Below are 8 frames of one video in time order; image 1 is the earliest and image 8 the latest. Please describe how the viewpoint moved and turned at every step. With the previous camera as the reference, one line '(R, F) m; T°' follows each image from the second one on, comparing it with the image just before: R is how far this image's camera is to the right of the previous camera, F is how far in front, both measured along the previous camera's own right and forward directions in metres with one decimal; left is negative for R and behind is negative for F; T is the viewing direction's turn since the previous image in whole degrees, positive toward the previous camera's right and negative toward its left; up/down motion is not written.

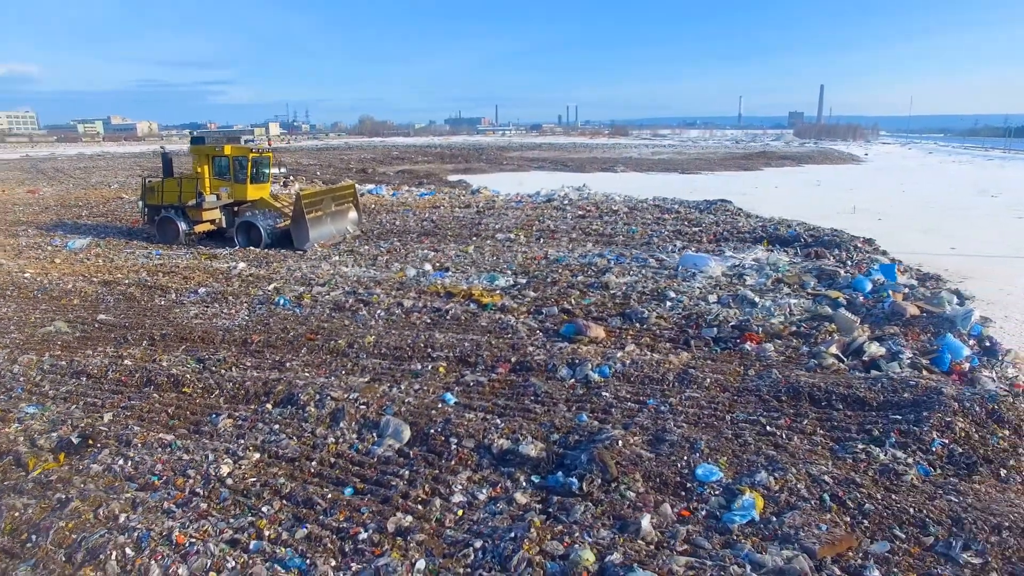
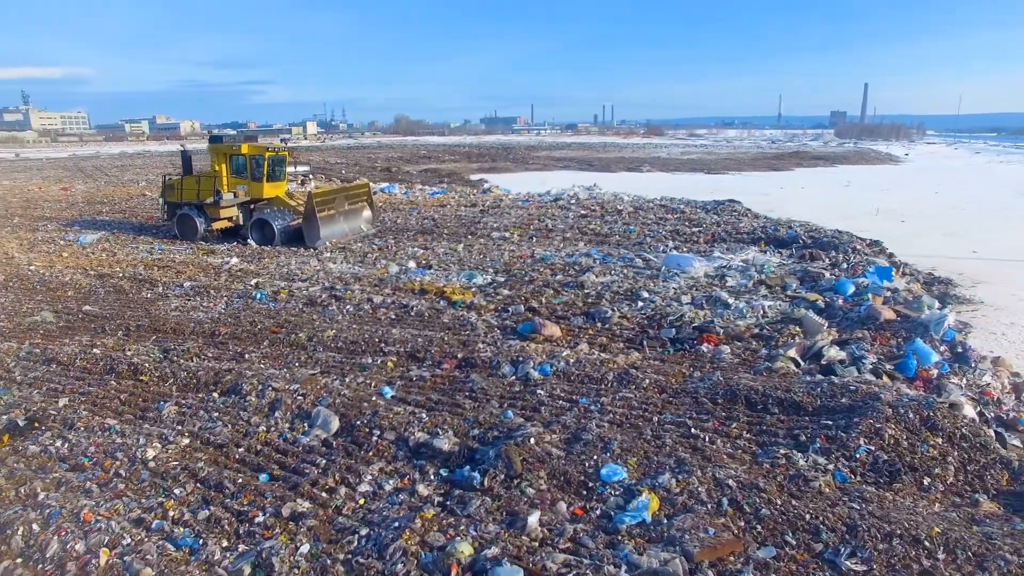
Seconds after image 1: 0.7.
(+0.8, 0.0) m; -3°
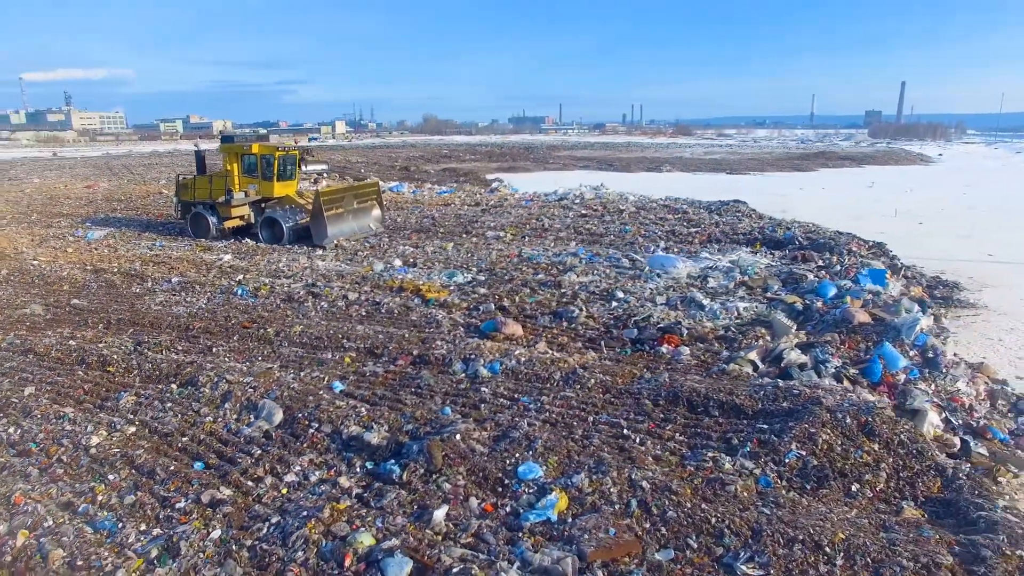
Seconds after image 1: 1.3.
(+0.7, 0.0) m; -3°
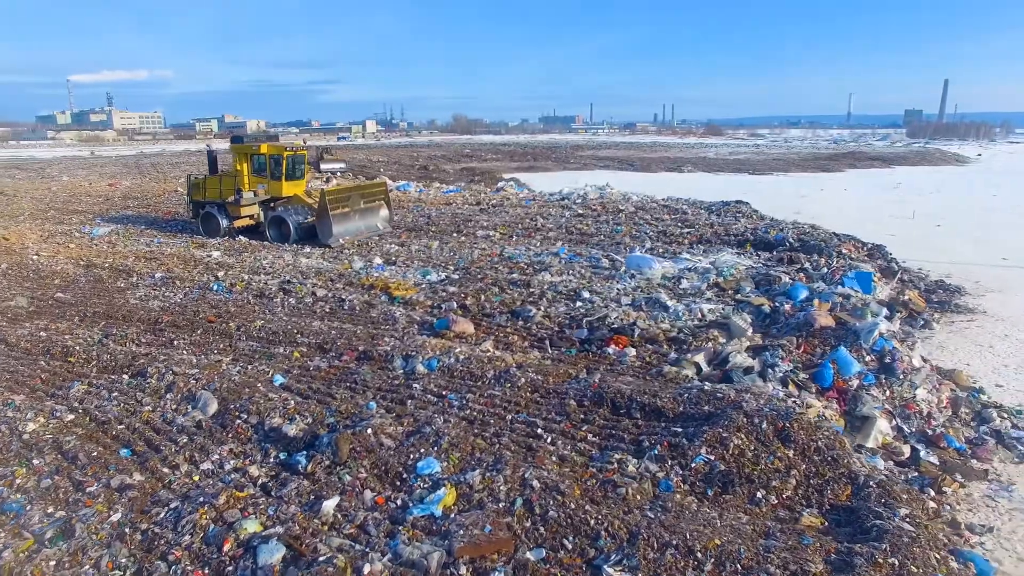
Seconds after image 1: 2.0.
(+0.8, 0.0) m; -3°
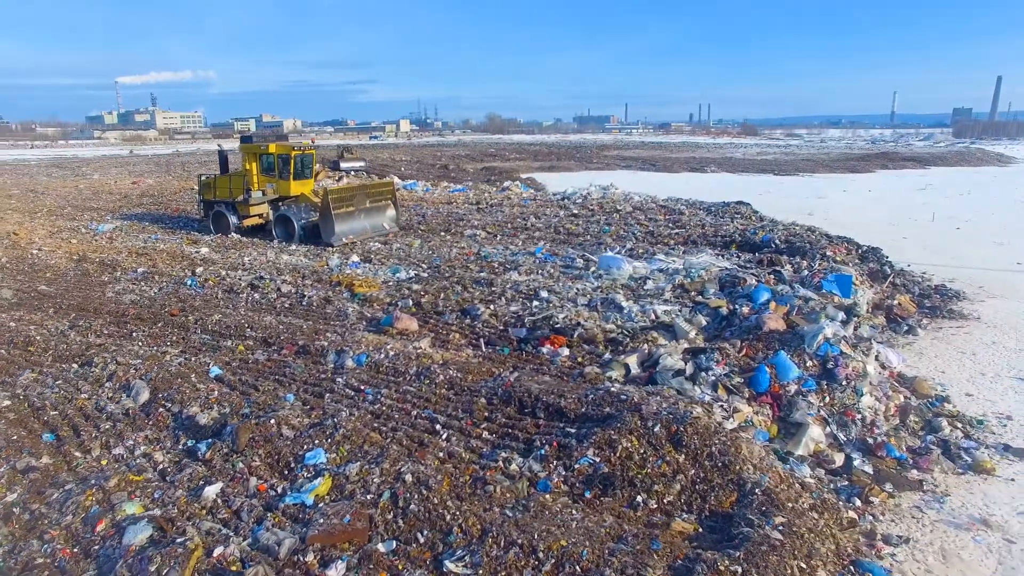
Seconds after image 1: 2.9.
(+0.9, 0.0) m; -3°
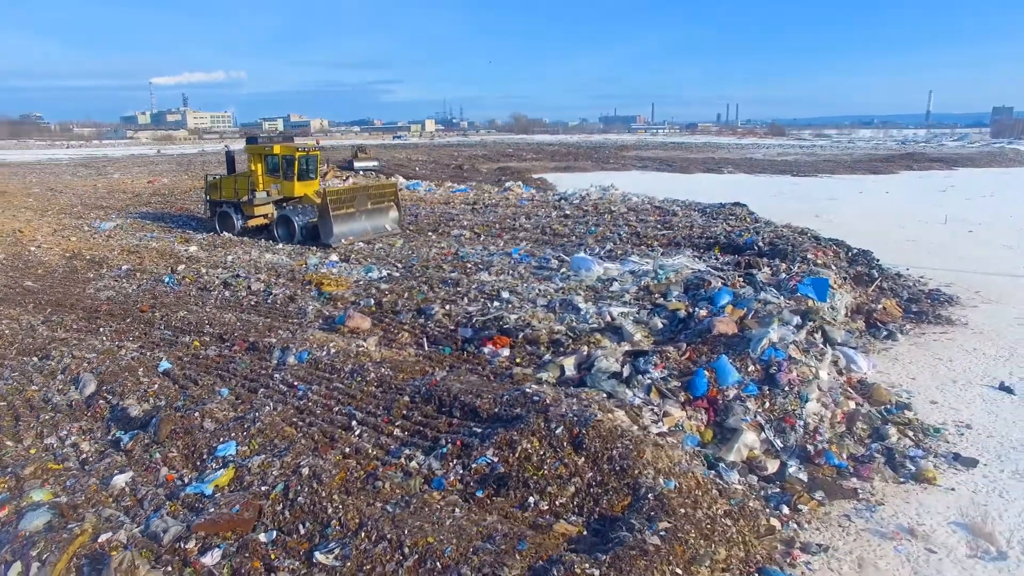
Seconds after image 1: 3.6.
(+0.8, 0.0) m; -2°
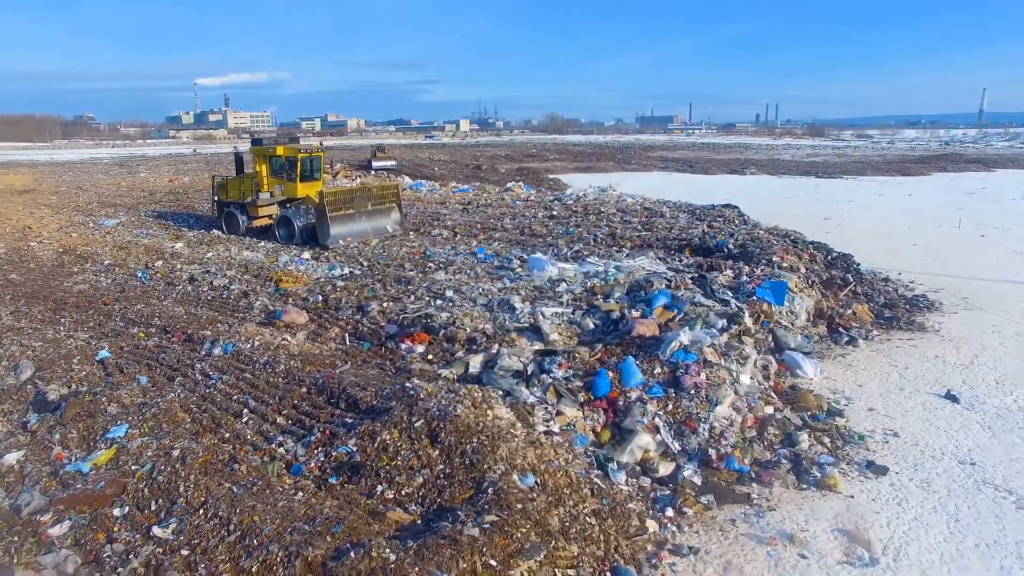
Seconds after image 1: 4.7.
(+1.2, -0.1) m; -3°
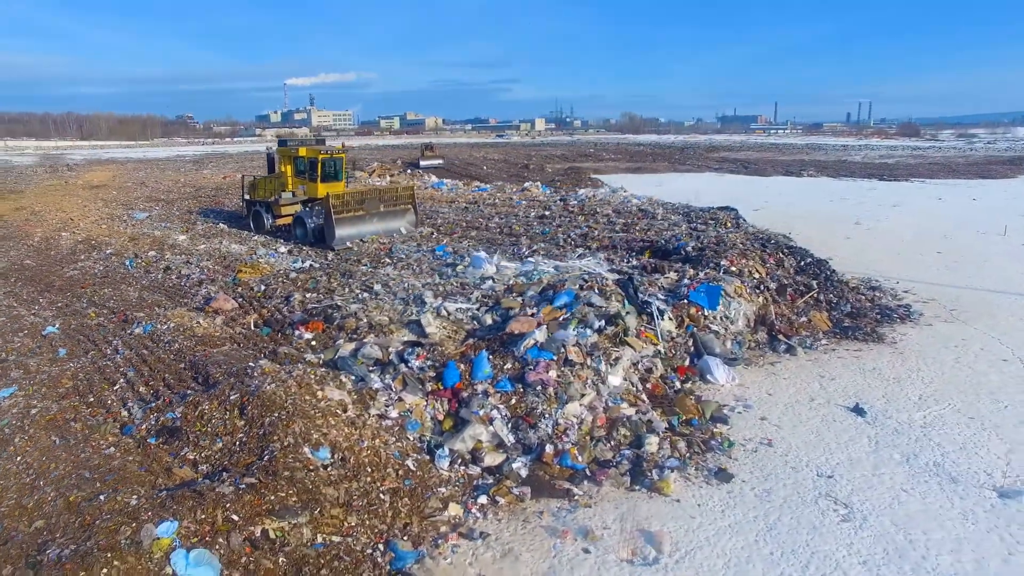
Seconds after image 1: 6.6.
(+2.0, -0.2) m; -7°
